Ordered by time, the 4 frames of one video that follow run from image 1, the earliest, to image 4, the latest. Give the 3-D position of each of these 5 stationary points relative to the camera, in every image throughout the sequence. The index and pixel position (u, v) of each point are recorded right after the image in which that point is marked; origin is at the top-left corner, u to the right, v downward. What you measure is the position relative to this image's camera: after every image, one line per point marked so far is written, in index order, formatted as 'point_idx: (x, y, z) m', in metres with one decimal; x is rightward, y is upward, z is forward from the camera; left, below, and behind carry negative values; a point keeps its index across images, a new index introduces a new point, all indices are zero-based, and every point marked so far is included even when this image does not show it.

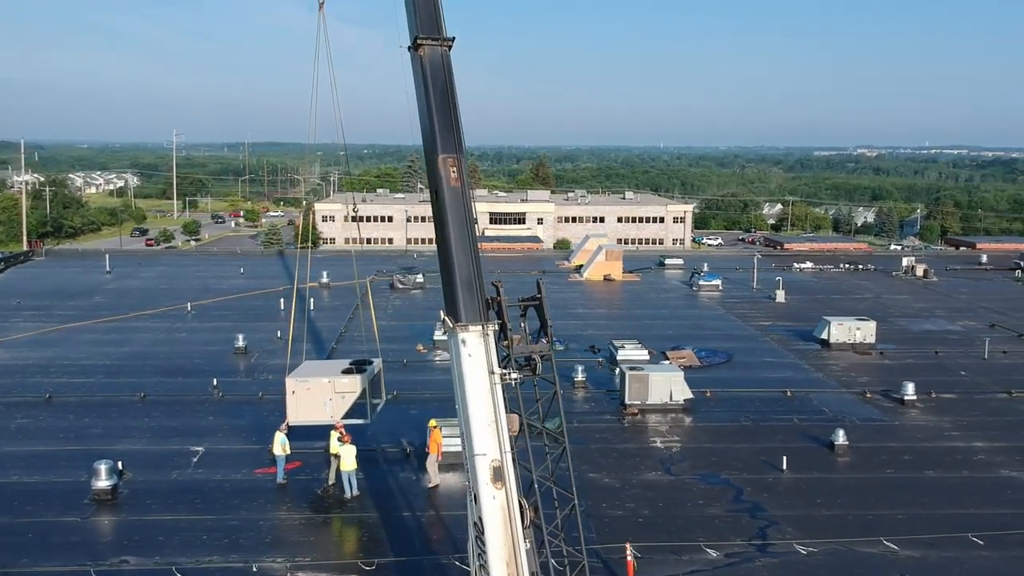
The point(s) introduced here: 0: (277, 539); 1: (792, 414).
0: (-2.9, -3.1, +12.4) m
1: (+5.1, -2.3, +18.0) m
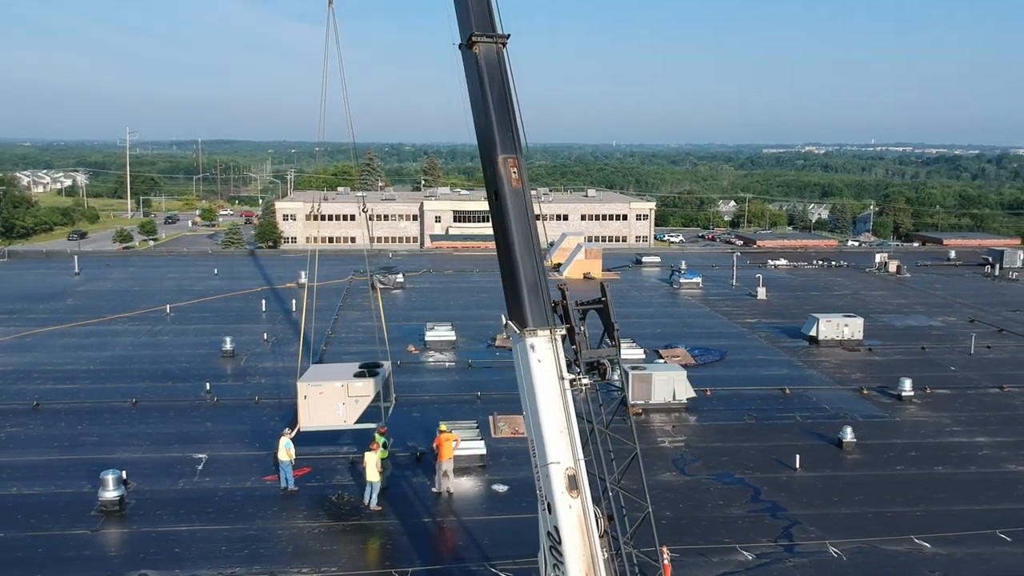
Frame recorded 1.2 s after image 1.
0: (-2.6, -3.2, +12.1) m
1: (+5.1, -2.2, +18.1) m
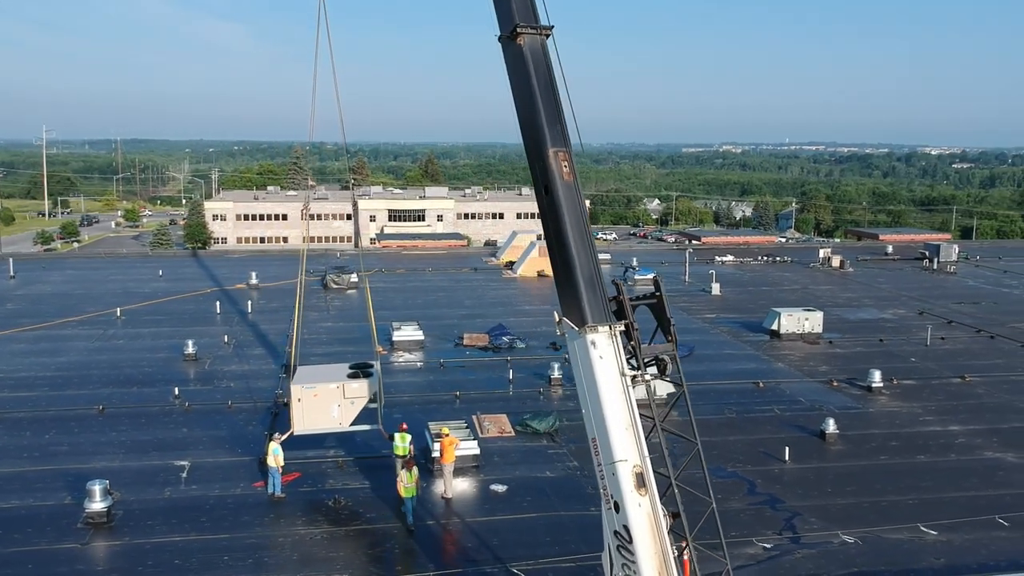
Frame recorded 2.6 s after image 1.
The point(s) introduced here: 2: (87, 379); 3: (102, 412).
0: (-2.4, -3.2, +11.7) m
1: (+4.8, -2.1, +18.3) m
2: (-8.3, -1.8, +19.4) m
3: (-7.0, -2.1, +17.2) m
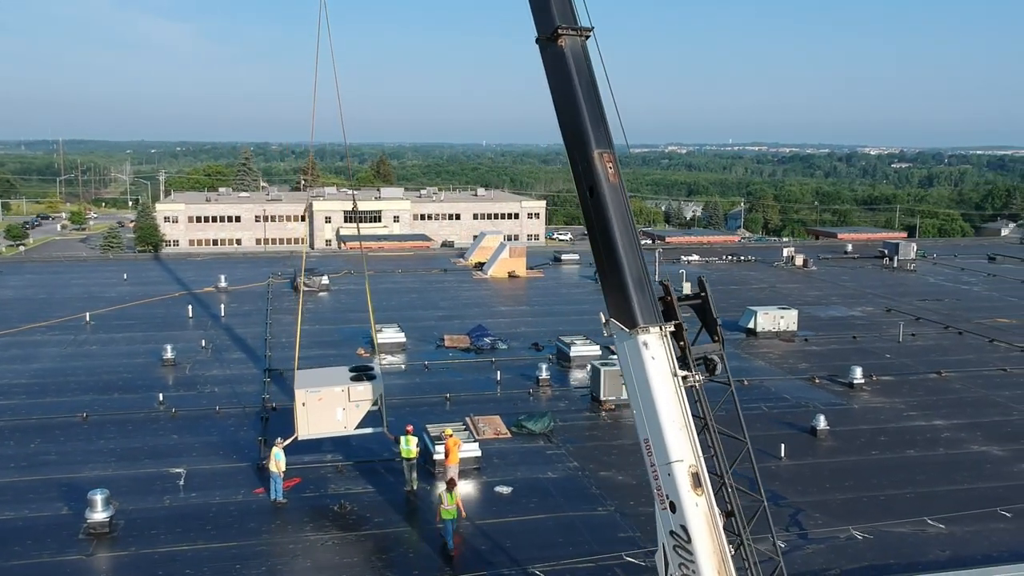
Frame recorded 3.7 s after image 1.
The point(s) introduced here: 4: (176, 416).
0: (-2.3, -3.2, +11.6) m
1: (+4.6, -2.1, +18.5) m
2: (-8.5, -1.9, +18.9) m
3: (-7.2, -2.2, +16.8) m
4: (-5.8, -2.2, +17.1) m
